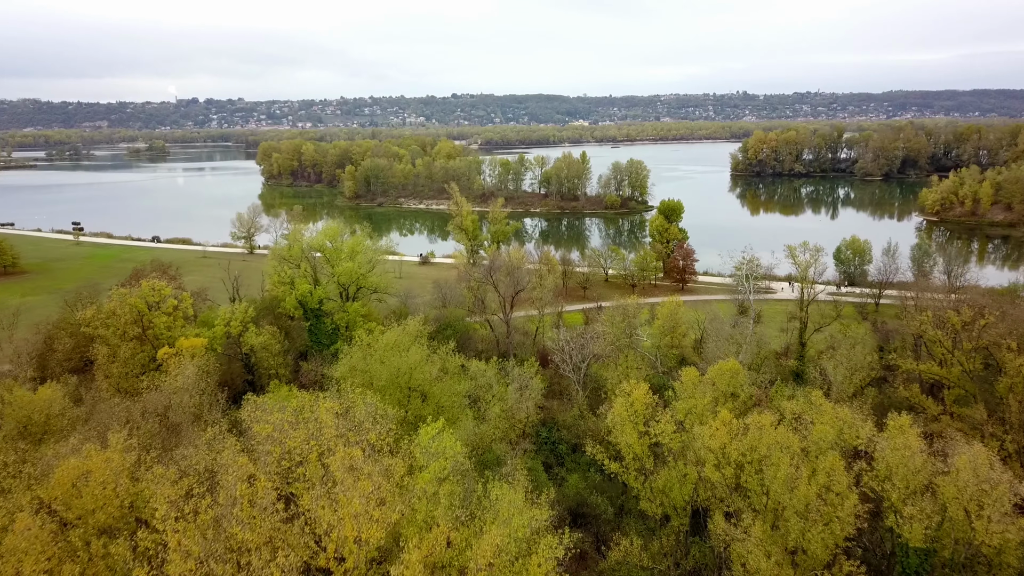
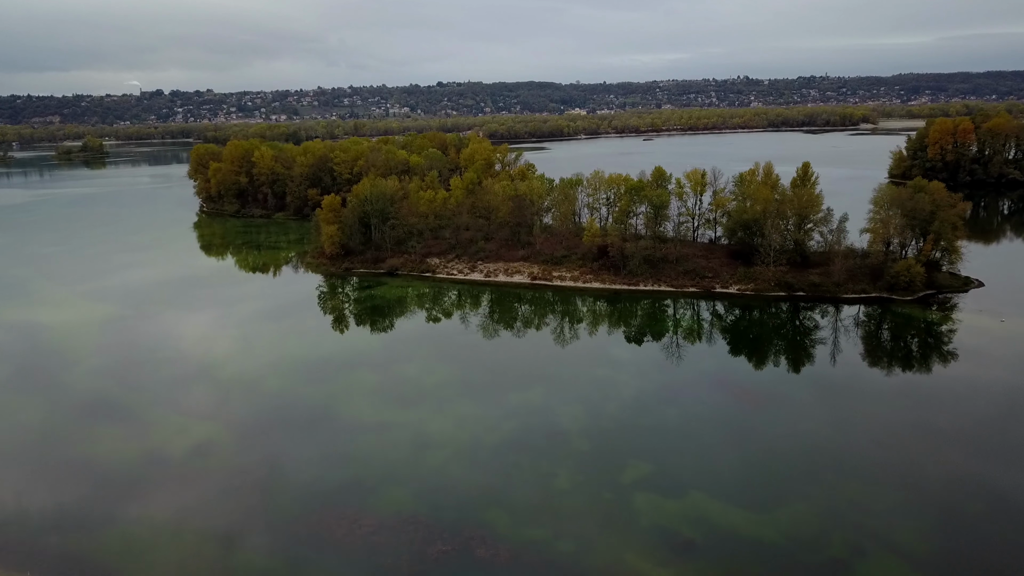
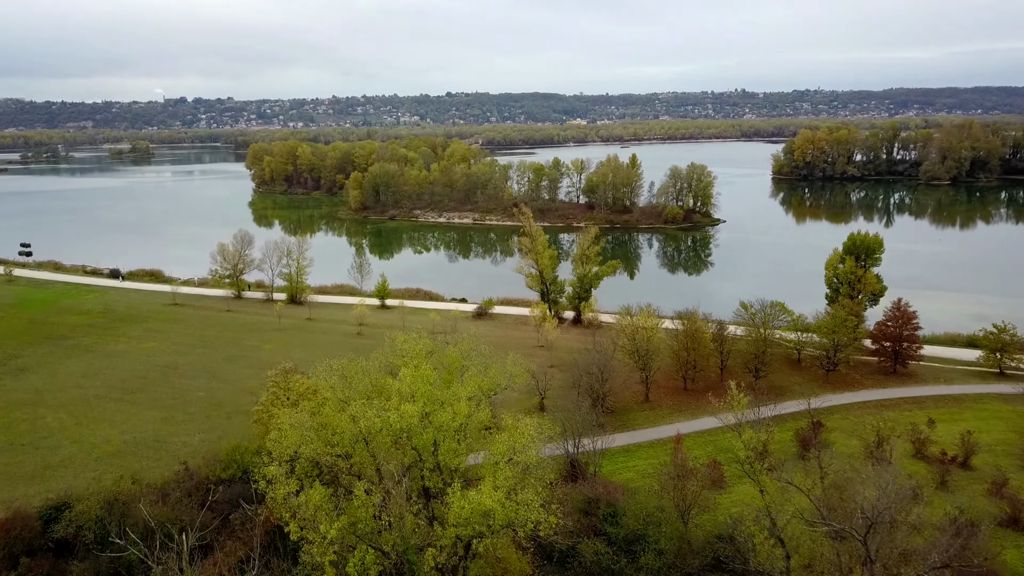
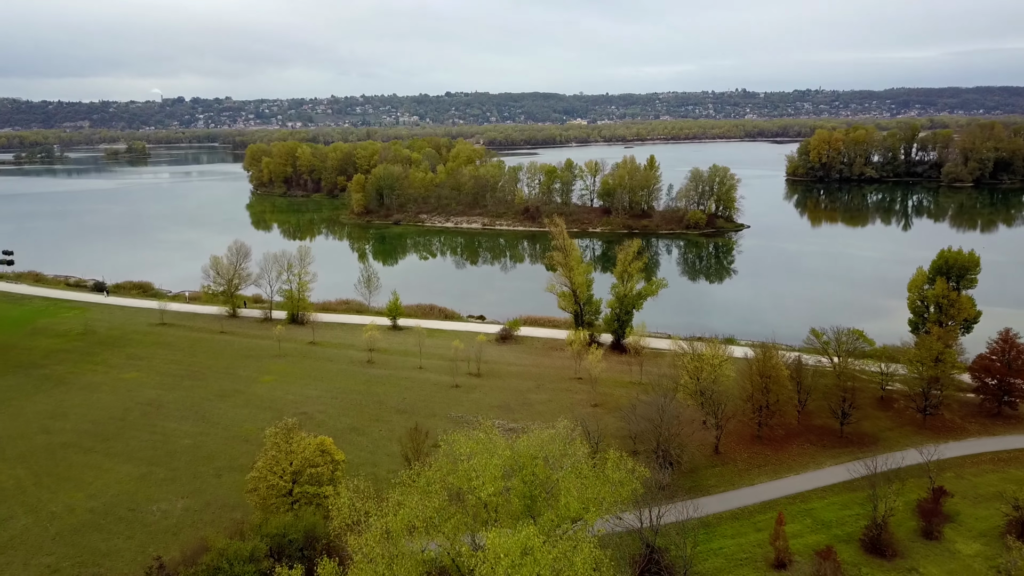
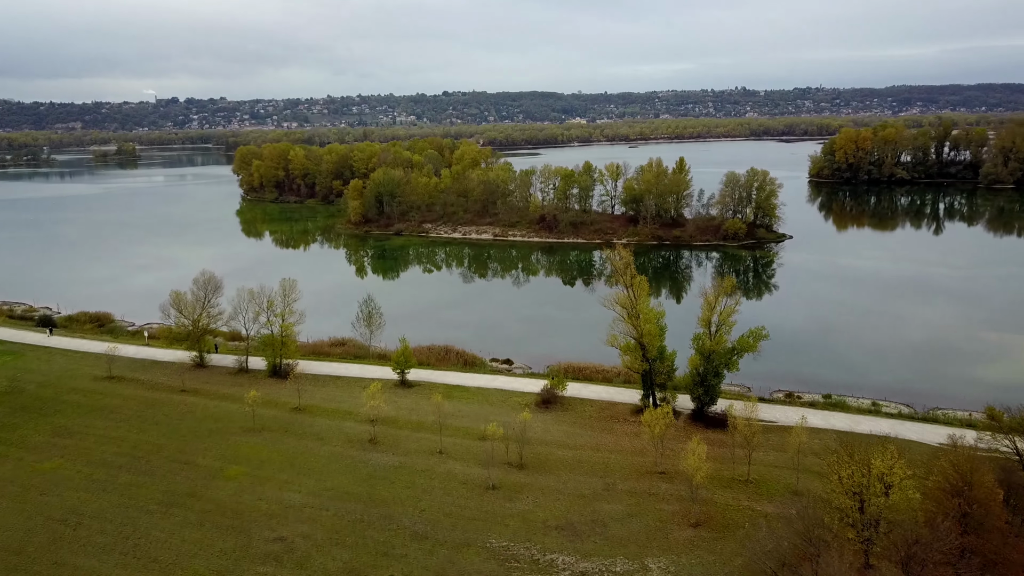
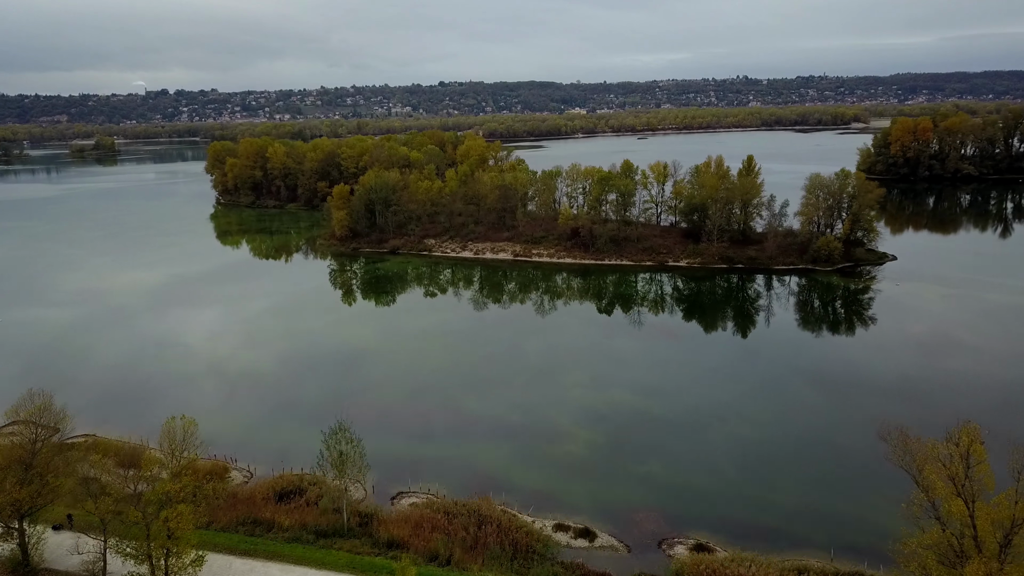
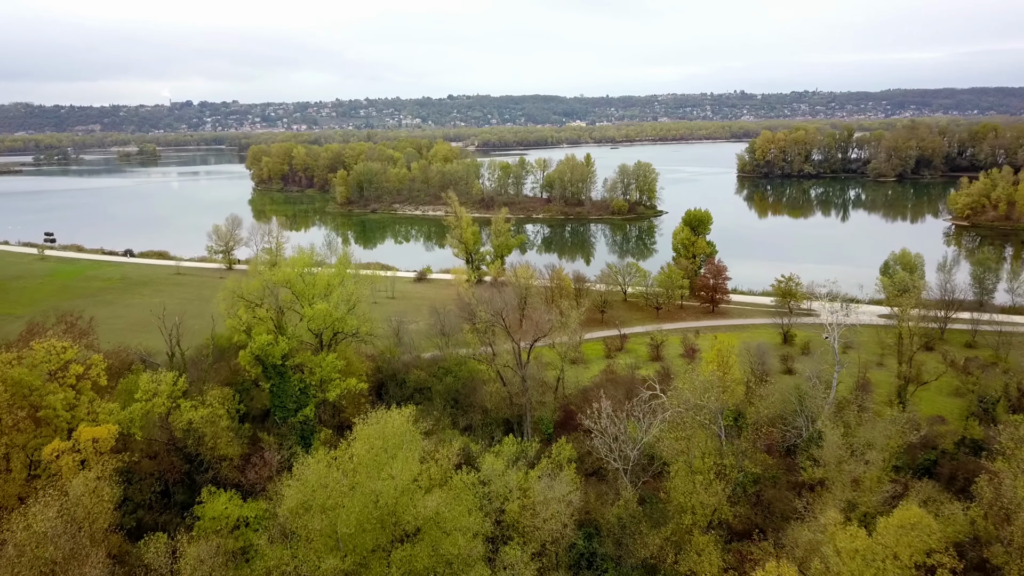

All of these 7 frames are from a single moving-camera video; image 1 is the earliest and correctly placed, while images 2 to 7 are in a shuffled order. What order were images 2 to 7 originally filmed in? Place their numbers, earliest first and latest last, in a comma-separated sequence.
7, 3, 4, 5, 6, 2
